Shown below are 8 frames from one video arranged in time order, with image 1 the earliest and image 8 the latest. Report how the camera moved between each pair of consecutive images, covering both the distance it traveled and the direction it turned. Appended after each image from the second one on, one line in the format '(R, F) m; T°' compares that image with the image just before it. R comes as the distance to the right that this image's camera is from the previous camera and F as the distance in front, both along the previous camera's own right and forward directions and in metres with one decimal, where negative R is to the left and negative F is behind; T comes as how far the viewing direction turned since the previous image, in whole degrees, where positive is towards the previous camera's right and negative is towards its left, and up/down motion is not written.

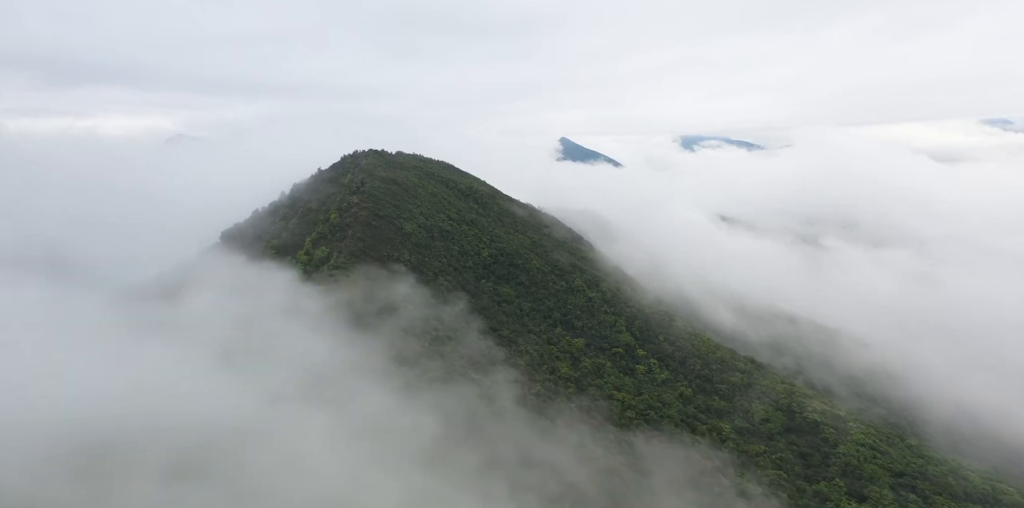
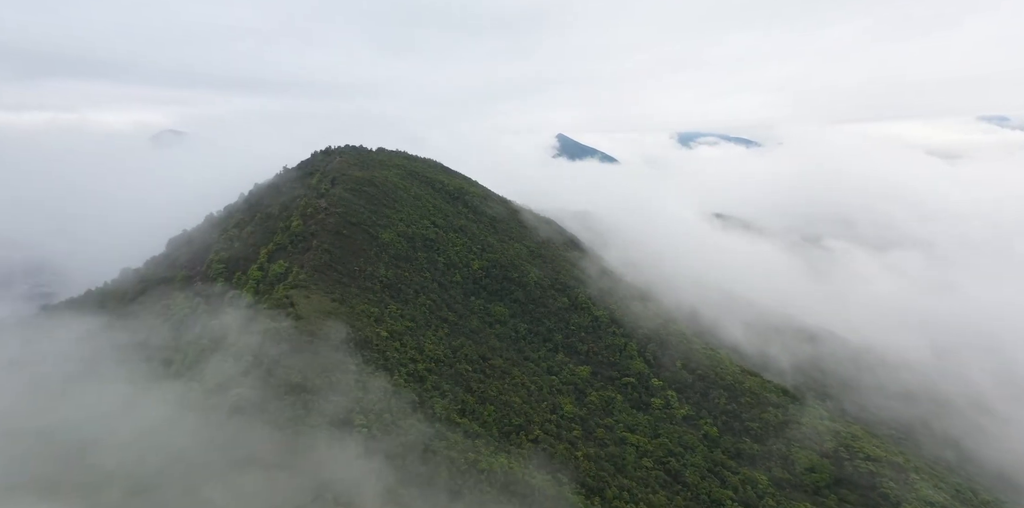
(+0.4, +9.2) m; 0°
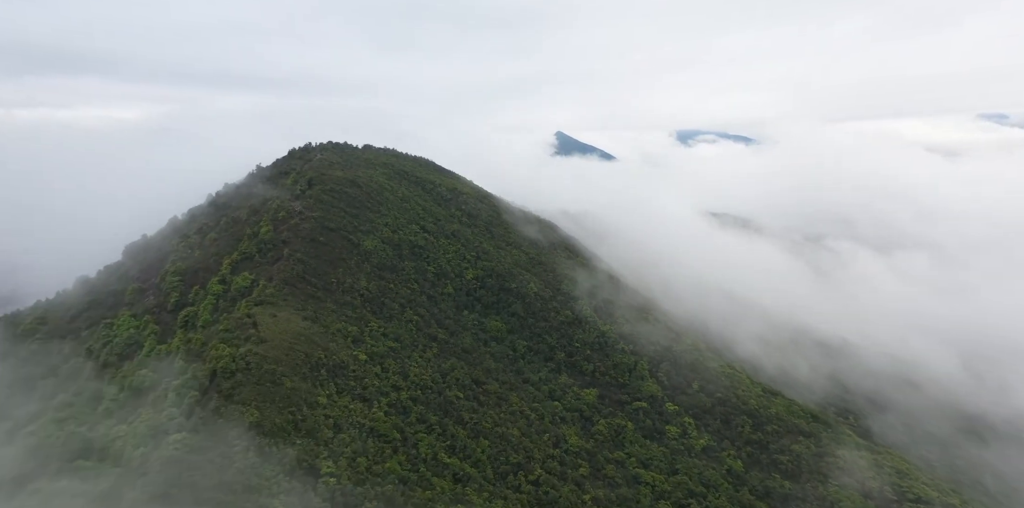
(+0.1, +6.0) m; 0°
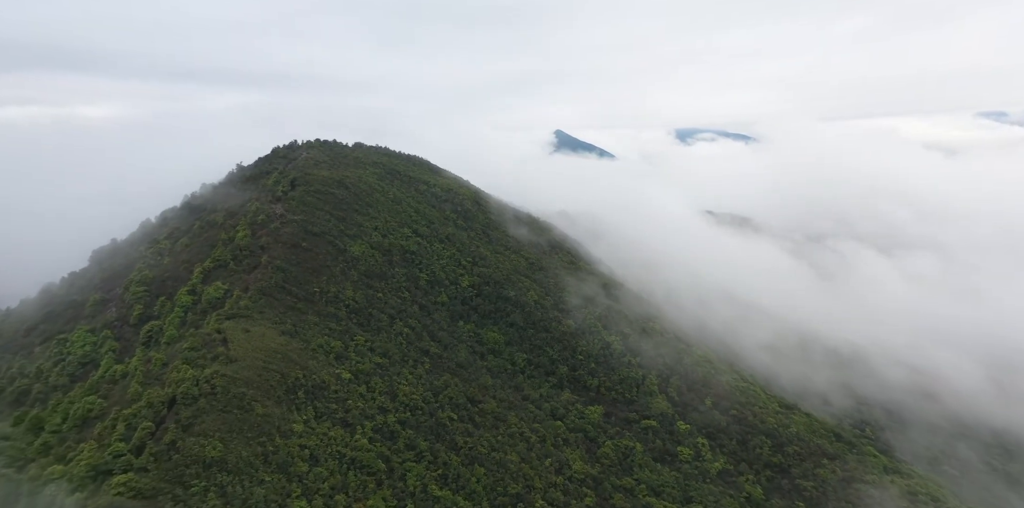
(0.0, +3.8) m; 0°
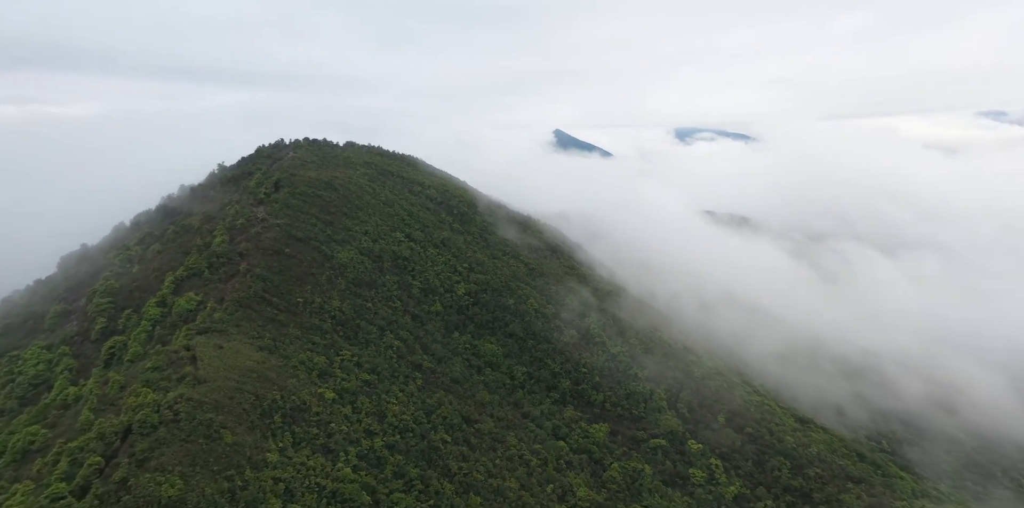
(0.0, +3.2) m; 0°
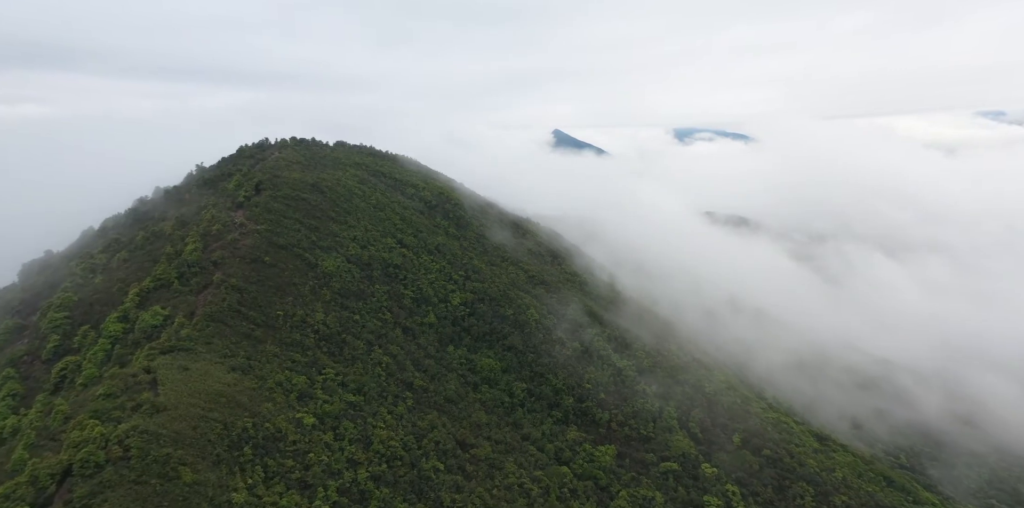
(0.0, +3.3) m; 0°
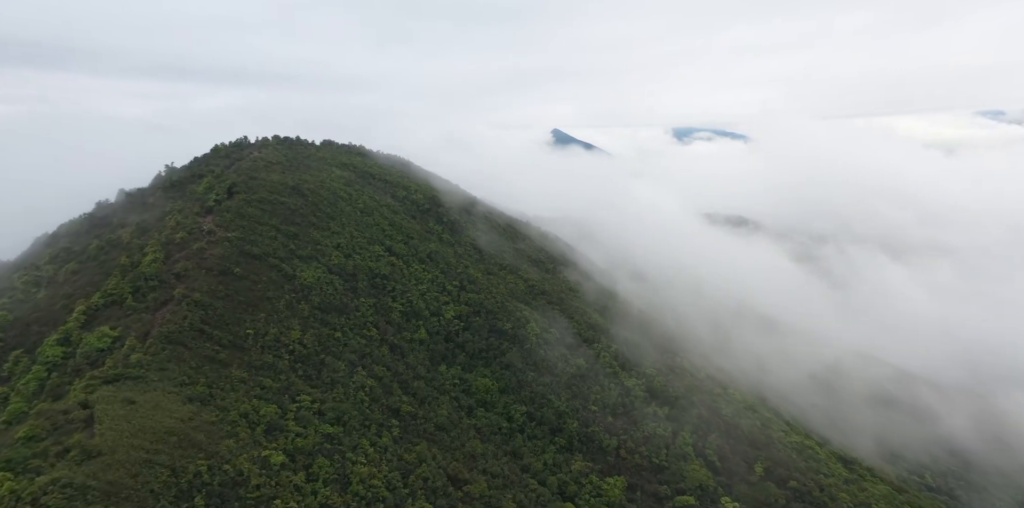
(+0.1, +4.0) m; 0°
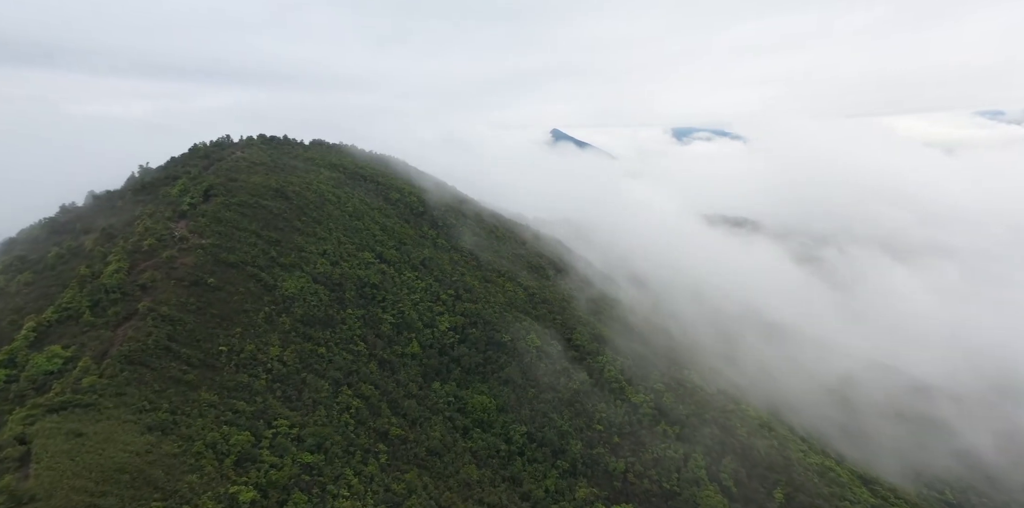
(0.0, +2.9) m; 0°
